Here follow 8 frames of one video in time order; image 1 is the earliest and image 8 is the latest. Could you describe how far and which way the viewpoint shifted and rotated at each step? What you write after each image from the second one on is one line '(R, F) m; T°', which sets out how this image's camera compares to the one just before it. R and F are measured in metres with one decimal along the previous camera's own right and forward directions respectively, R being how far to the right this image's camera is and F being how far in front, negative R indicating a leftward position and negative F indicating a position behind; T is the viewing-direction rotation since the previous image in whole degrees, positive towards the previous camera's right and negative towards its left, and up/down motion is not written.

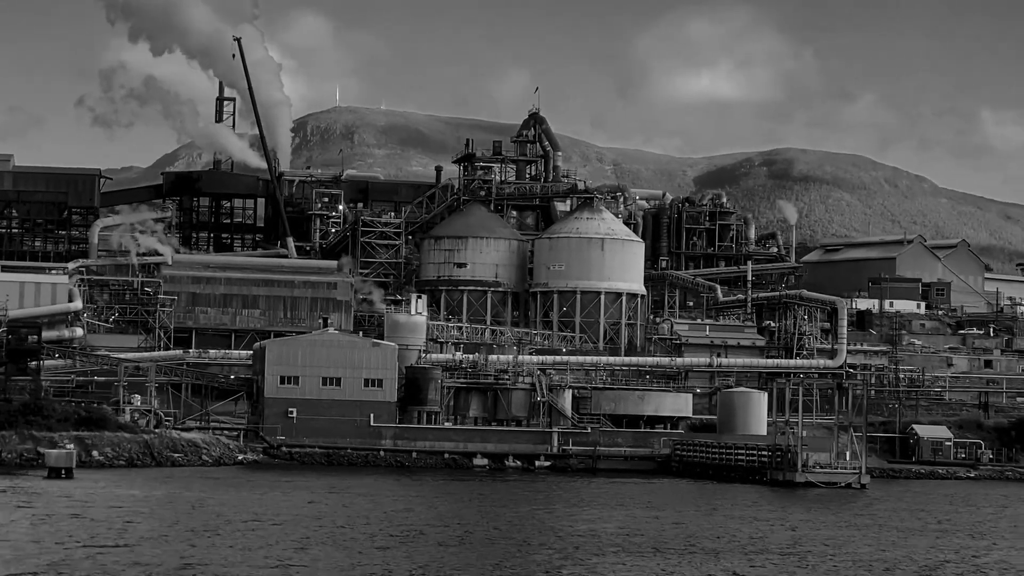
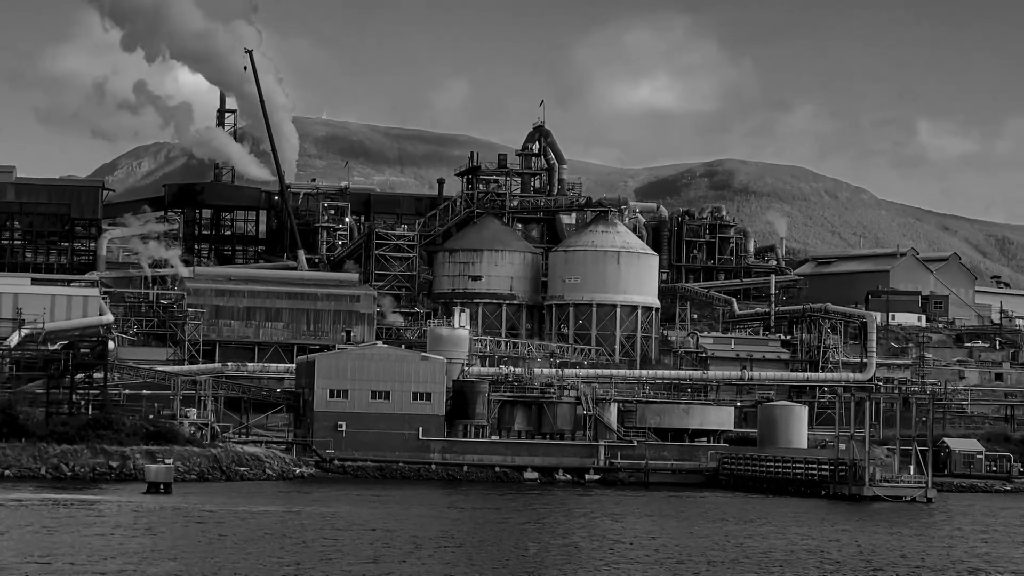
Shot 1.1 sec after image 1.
(-3.9, -0.1) m; +1°
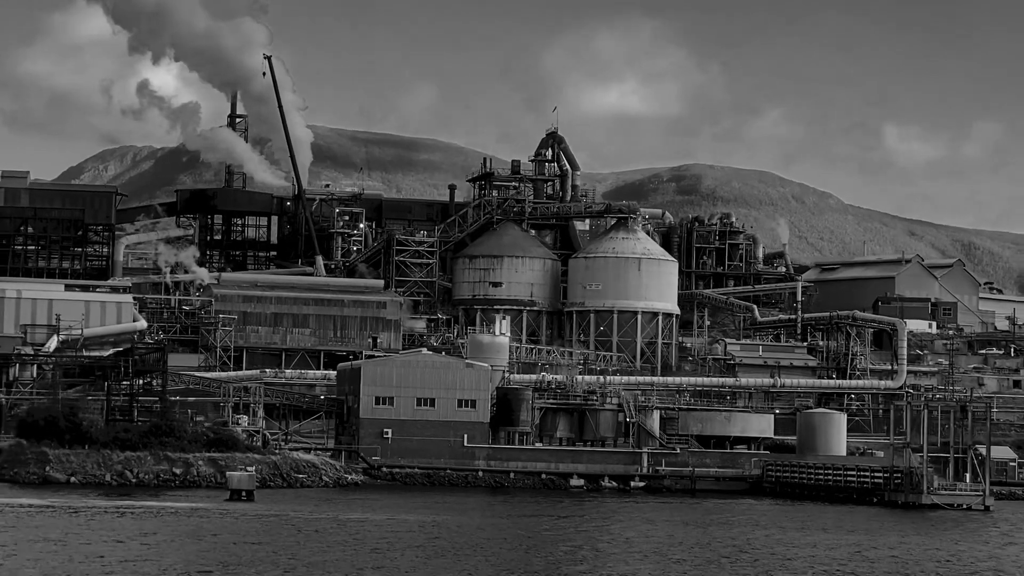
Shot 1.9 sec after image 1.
(-2.9, -0.3) m; +1°
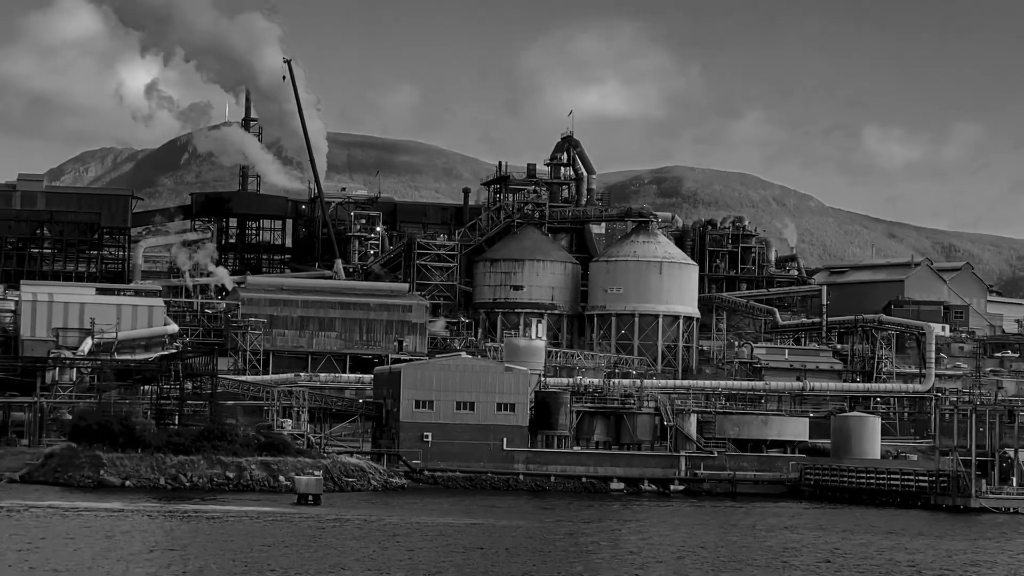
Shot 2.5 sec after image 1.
(-2.1, -0.4) m; 0°
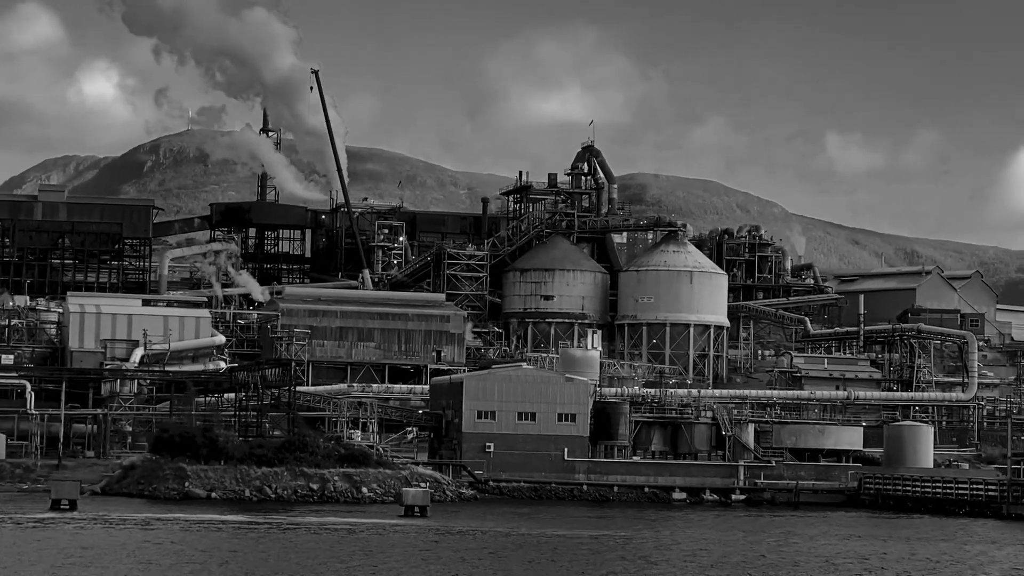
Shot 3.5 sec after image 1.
(-3.5, -0.4) m; +1°
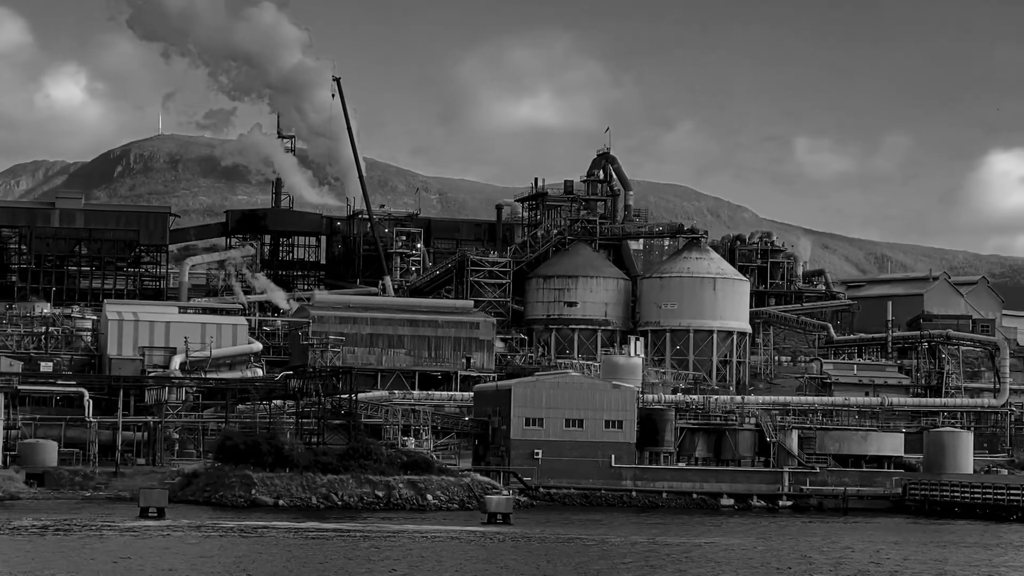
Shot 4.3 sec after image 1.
(-2.8, -0.6) m; +1°
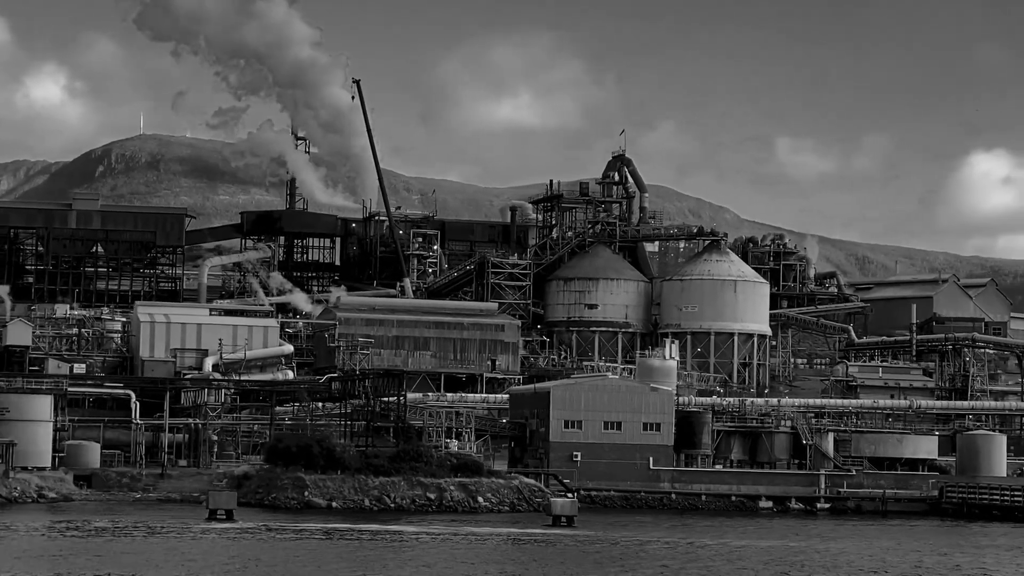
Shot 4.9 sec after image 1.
(-2.1, -0.5) m; 0°
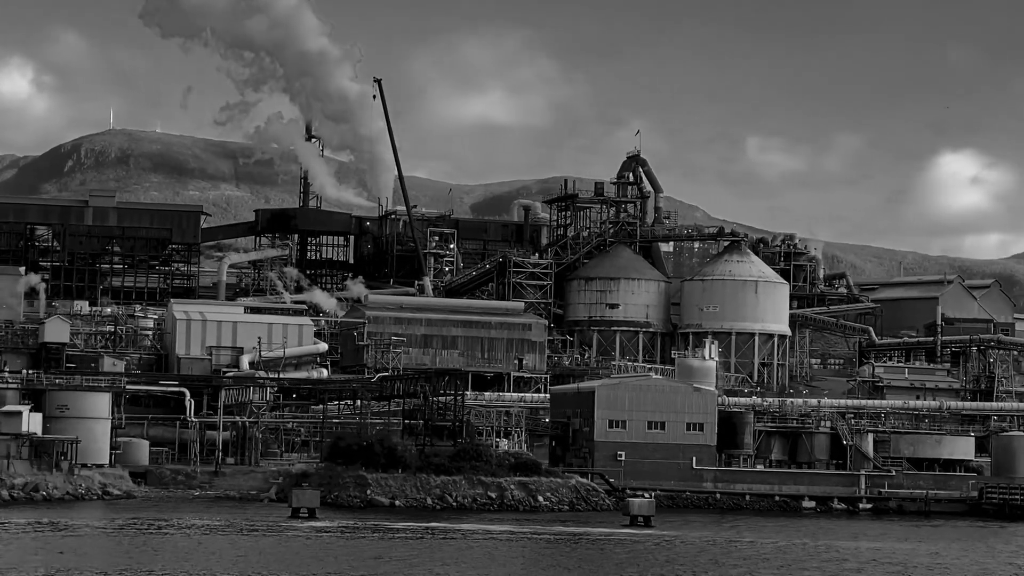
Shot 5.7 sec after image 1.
(-2.8, -0.7) m; +1°
